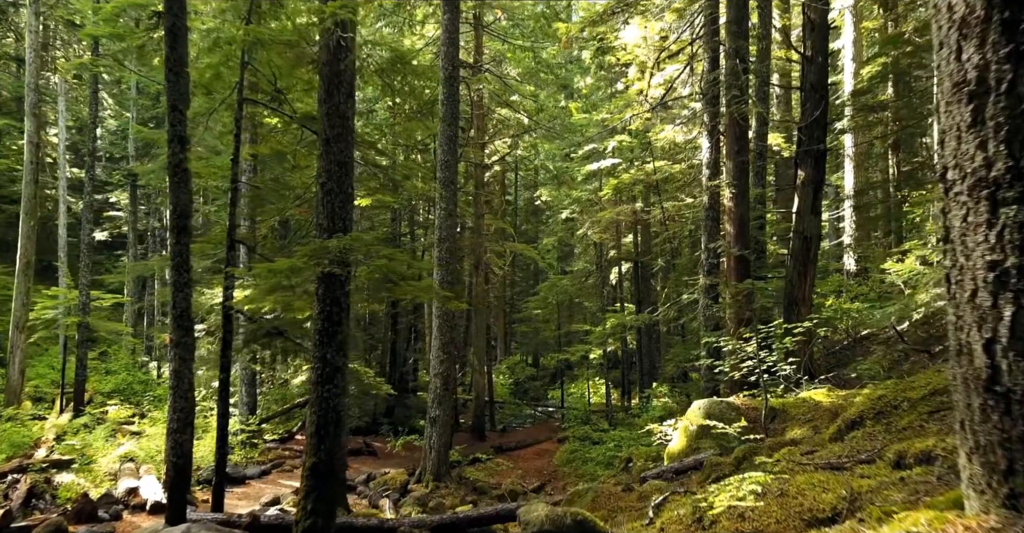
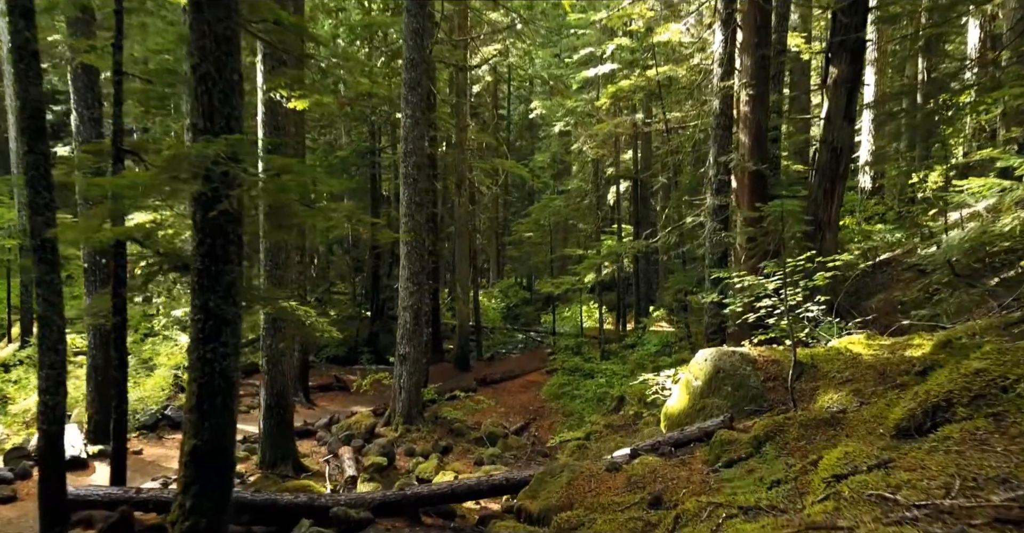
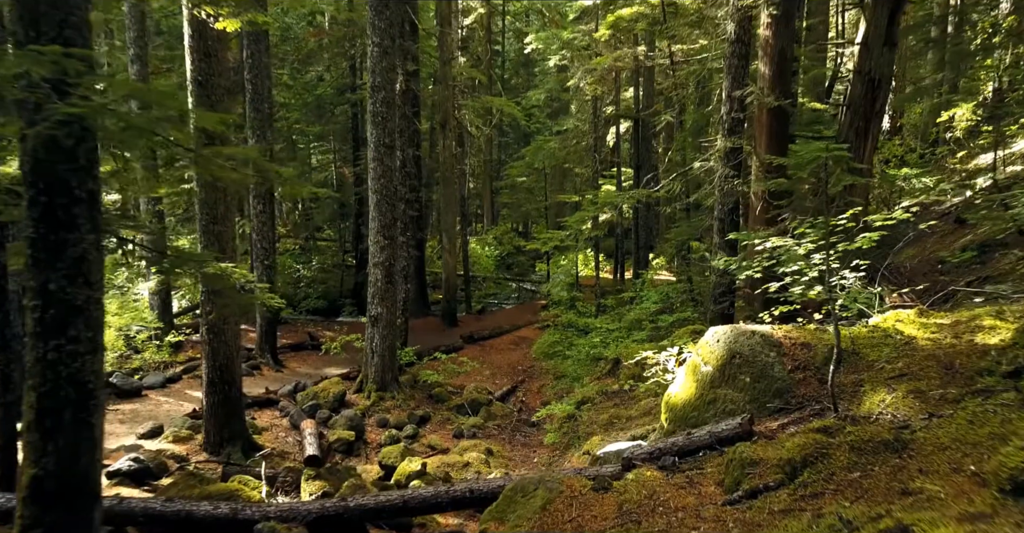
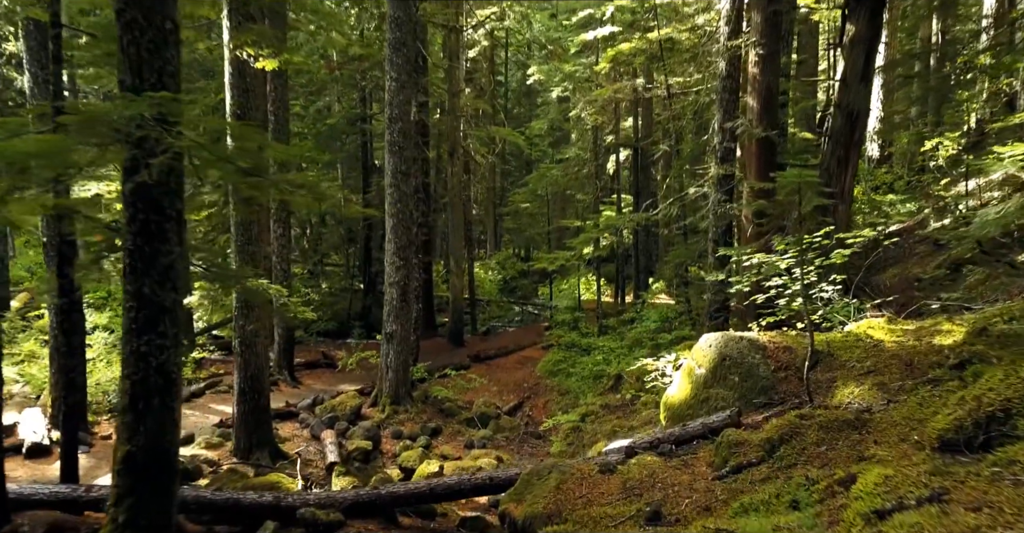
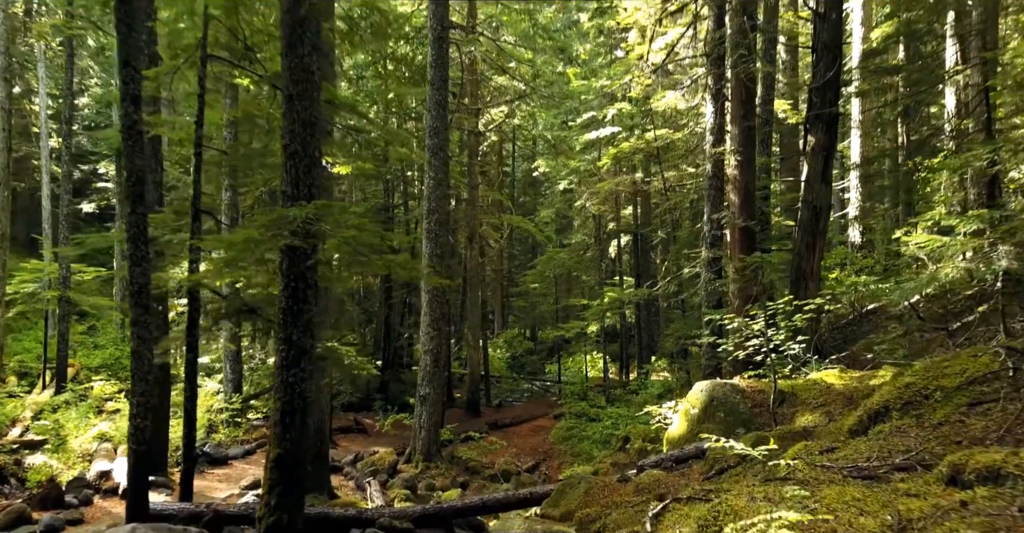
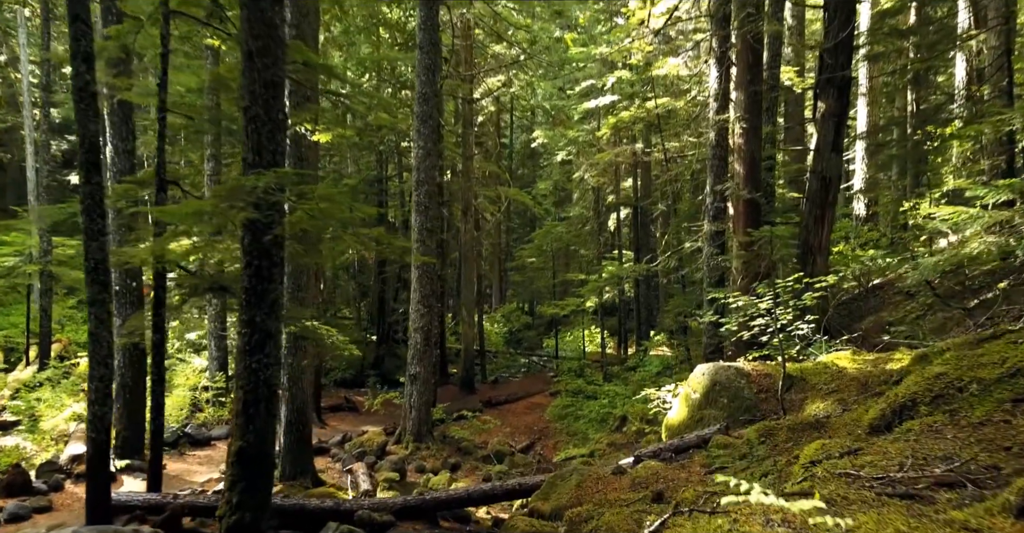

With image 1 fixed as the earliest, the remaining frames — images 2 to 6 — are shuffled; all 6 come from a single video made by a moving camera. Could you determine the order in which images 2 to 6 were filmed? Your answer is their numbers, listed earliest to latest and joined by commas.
5, 6, 2, 4, 3
